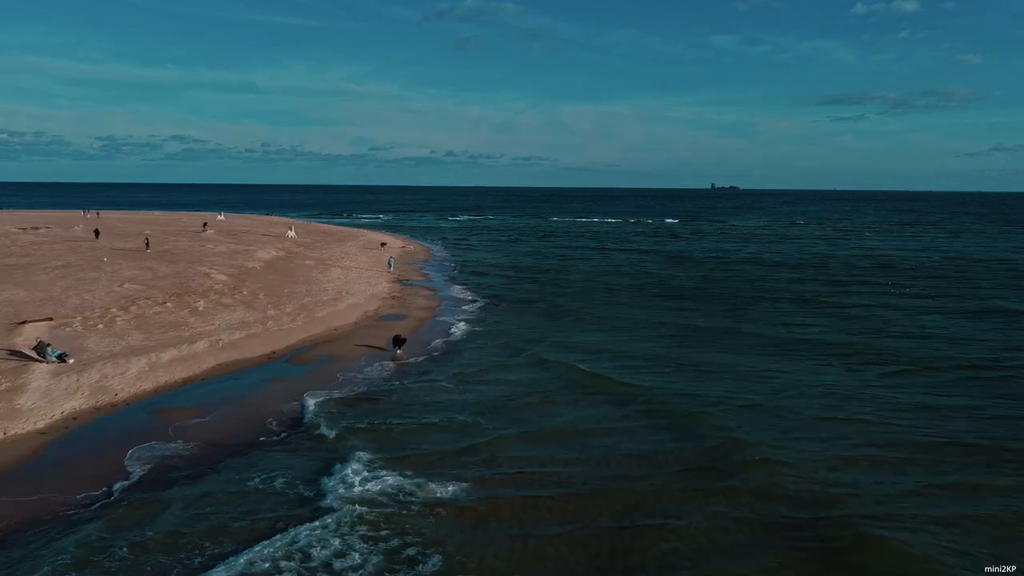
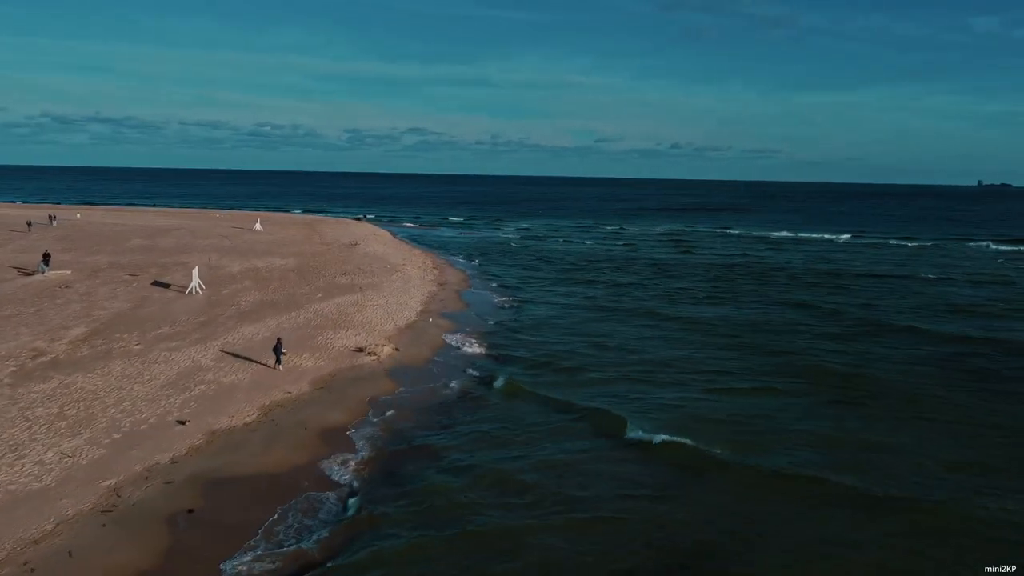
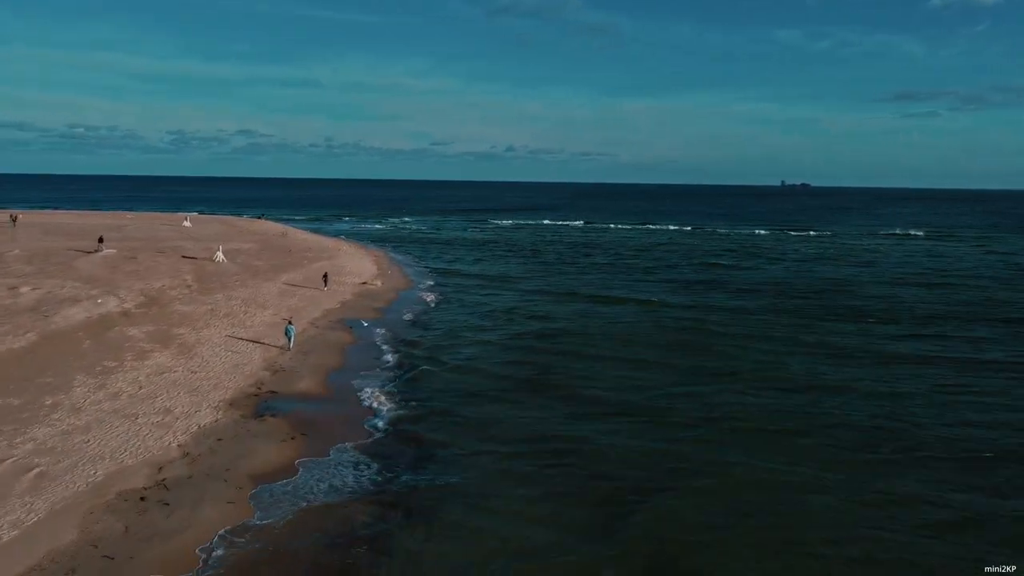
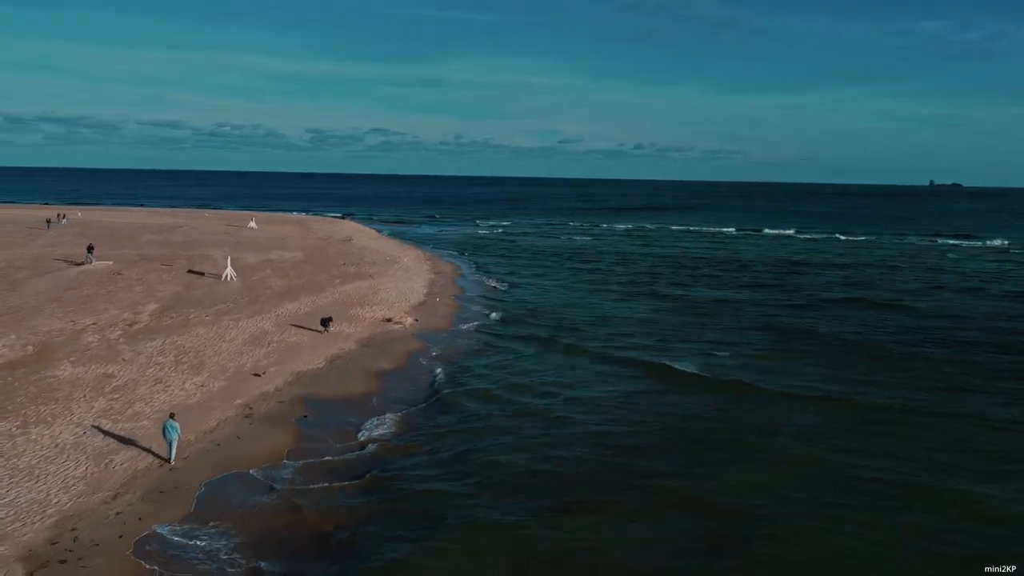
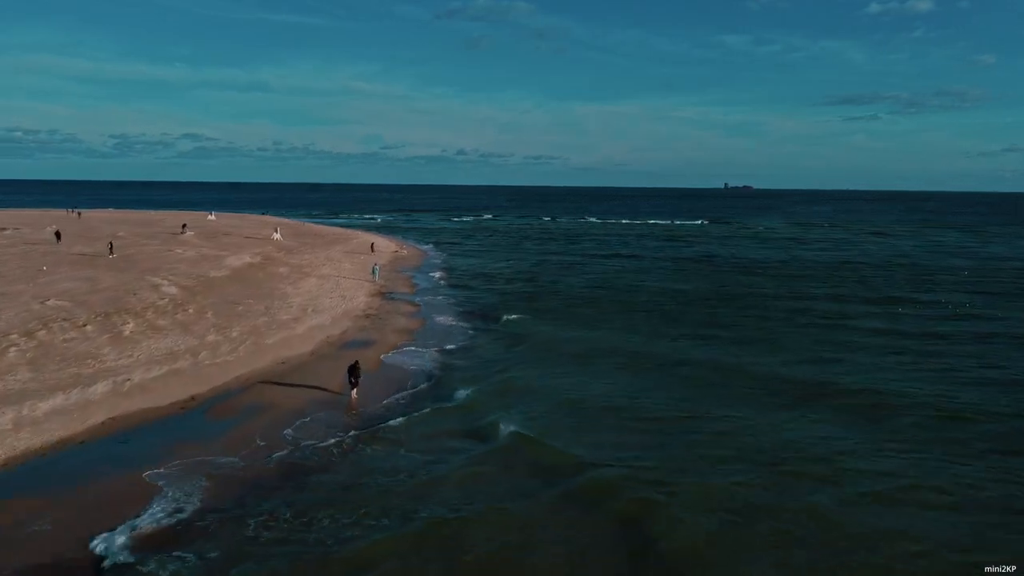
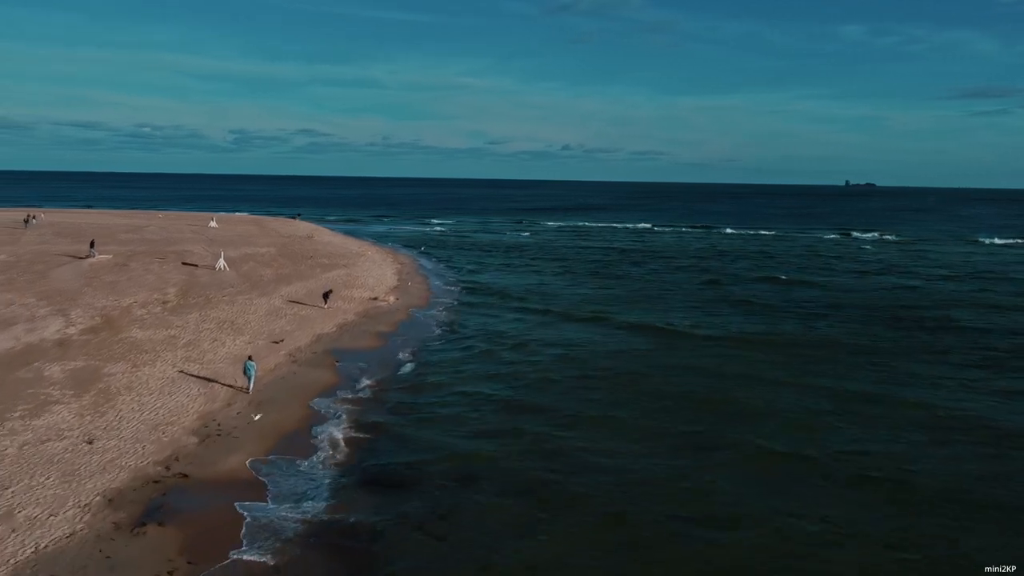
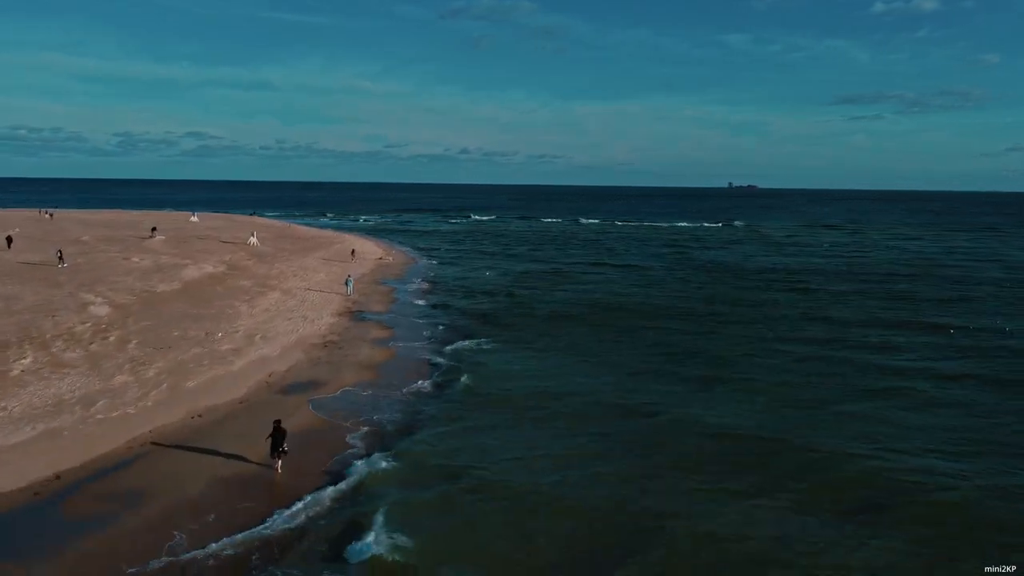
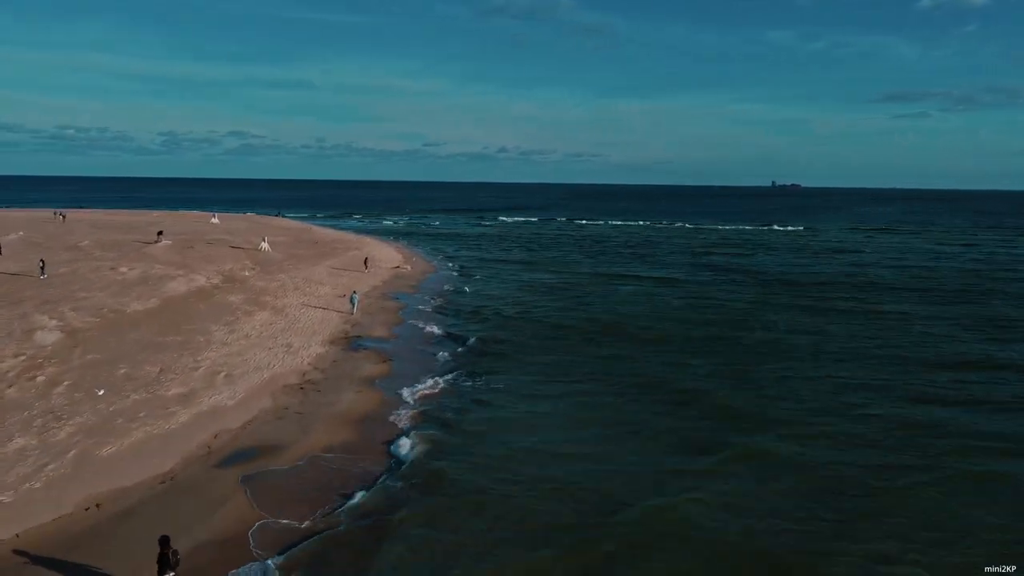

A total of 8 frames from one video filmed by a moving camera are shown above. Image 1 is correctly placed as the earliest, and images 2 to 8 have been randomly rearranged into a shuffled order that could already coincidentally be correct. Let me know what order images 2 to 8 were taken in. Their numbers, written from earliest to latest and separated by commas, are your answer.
5, 7, 8, 3, 6, 4, 2
